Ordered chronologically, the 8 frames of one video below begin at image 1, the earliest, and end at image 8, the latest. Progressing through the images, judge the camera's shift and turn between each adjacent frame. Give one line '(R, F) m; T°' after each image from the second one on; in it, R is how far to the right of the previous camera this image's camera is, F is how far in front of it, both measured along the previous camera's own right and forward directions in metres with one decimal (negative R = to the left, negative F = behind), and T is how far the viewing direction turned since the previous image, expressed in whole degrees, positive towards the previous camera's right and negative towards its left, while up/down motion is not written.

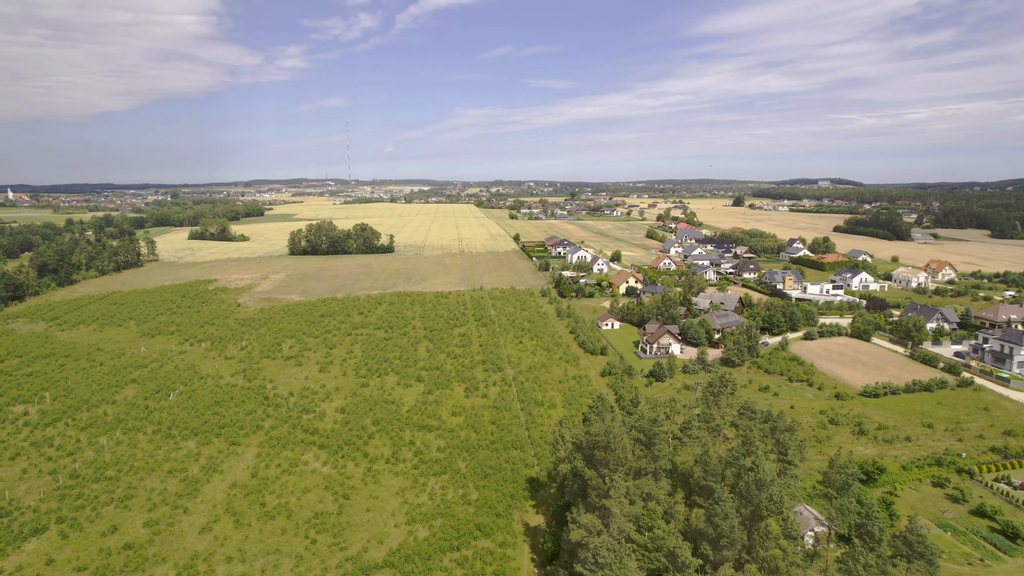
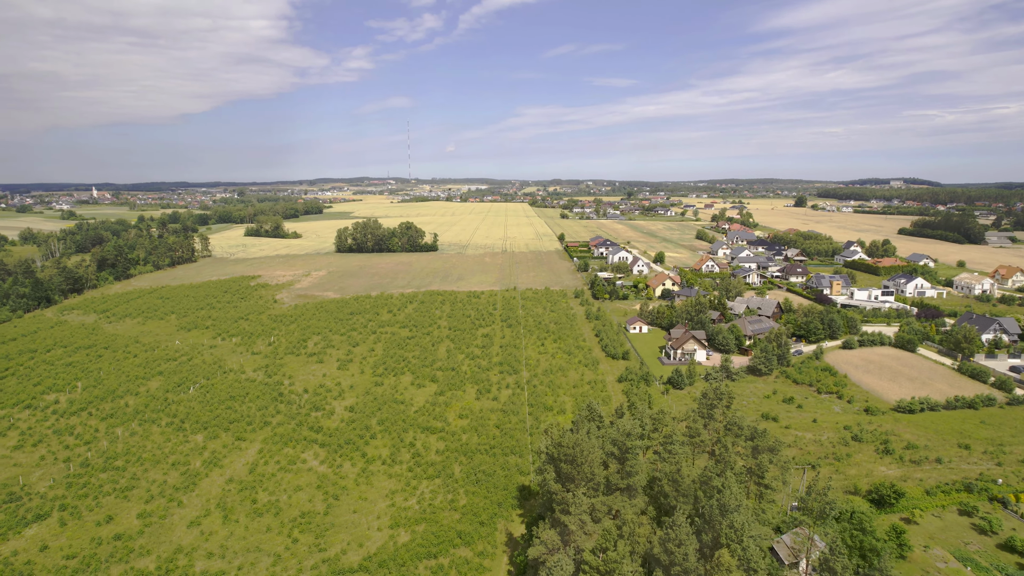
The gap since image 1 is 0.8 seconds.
(+1.8, +0.6) m; -5°
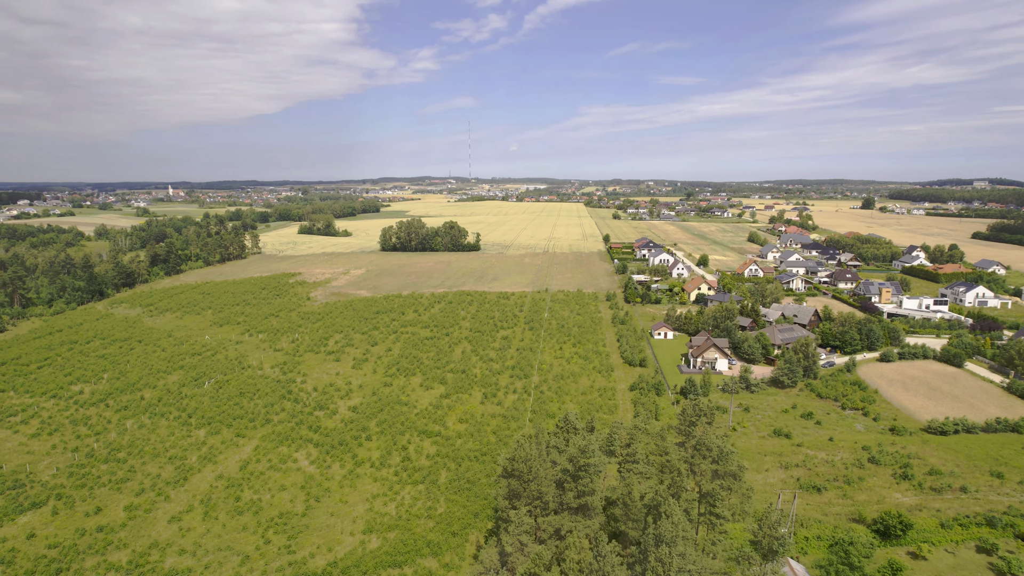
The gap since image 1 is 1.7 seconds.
(+2.1, +0.7) m; -5°
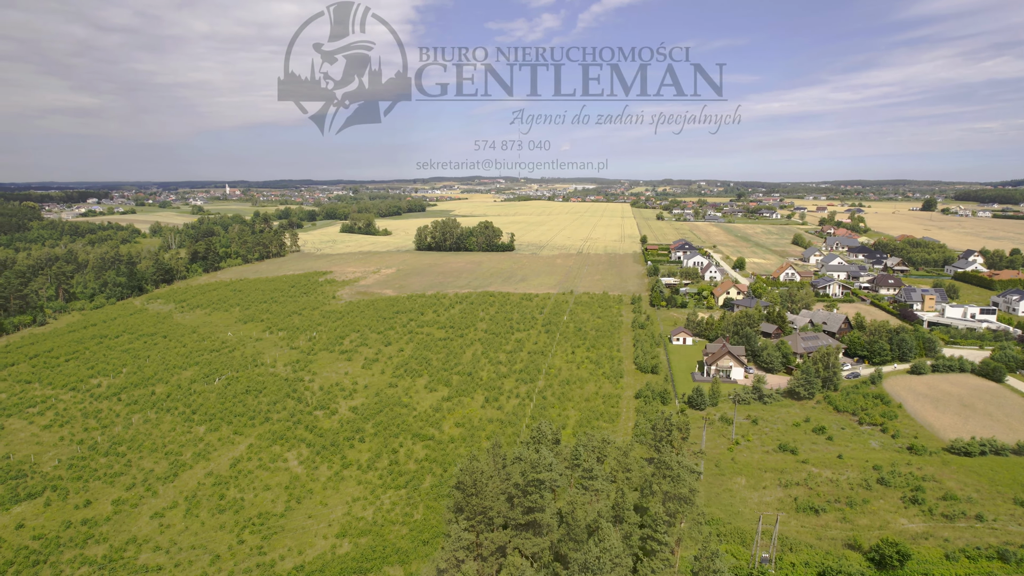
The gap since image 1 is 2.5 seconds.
(+1.8, +0.6) m; -4°
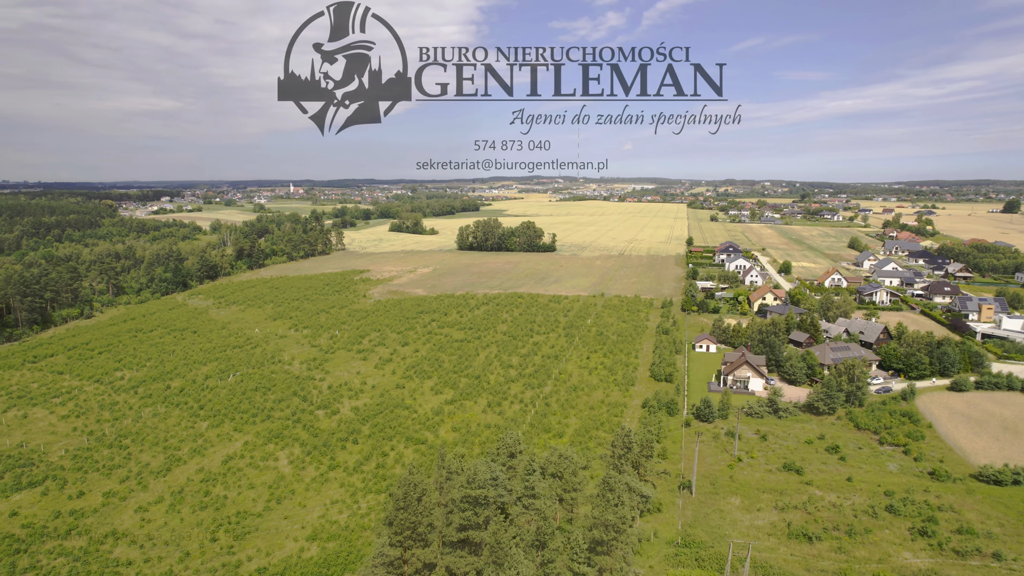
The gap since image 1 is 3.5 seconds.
(+2.1, +0.7) m; -5°
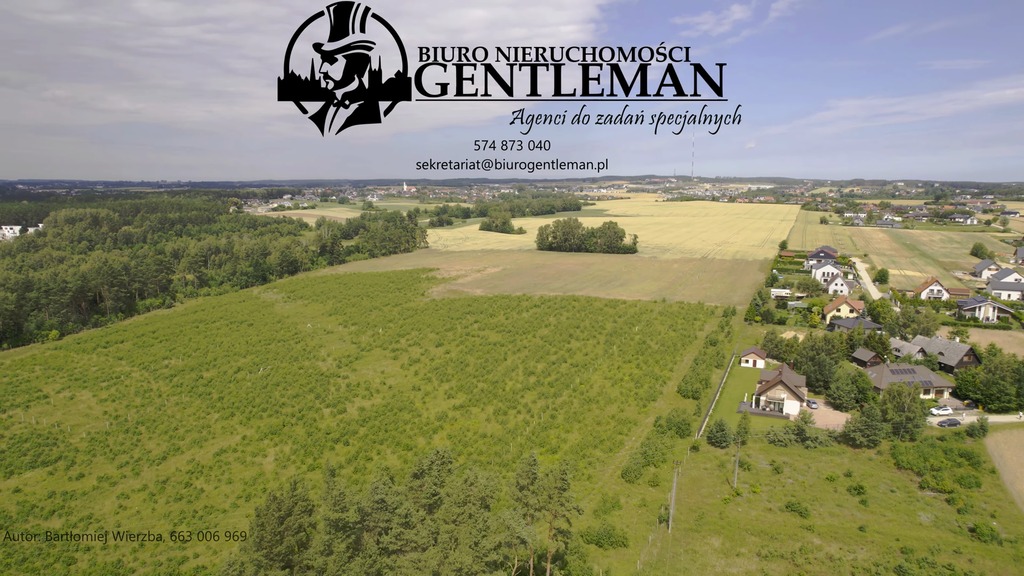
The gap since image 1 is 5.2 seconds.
(+3.7, +1.5) m; -10°
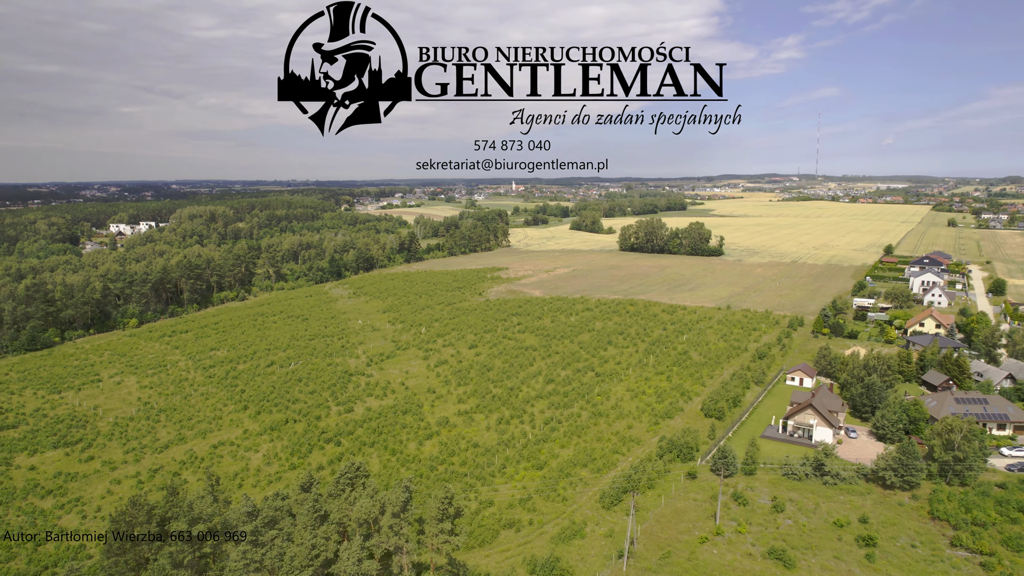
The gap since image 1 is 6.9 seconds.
(+3.7, +1.5) m; -10°
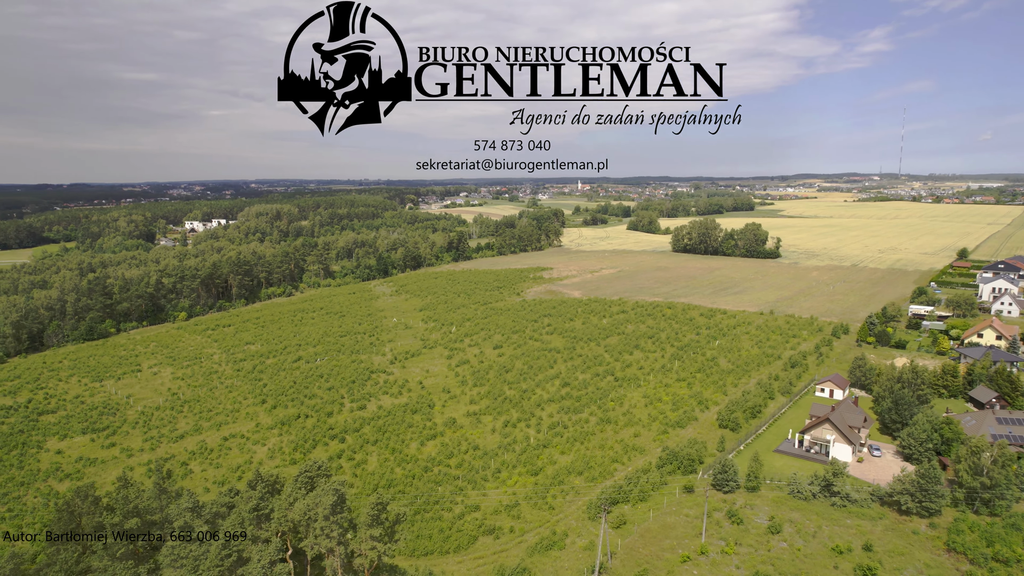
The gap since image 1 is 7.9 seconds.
(+2.0, +0.5) m; -6°
